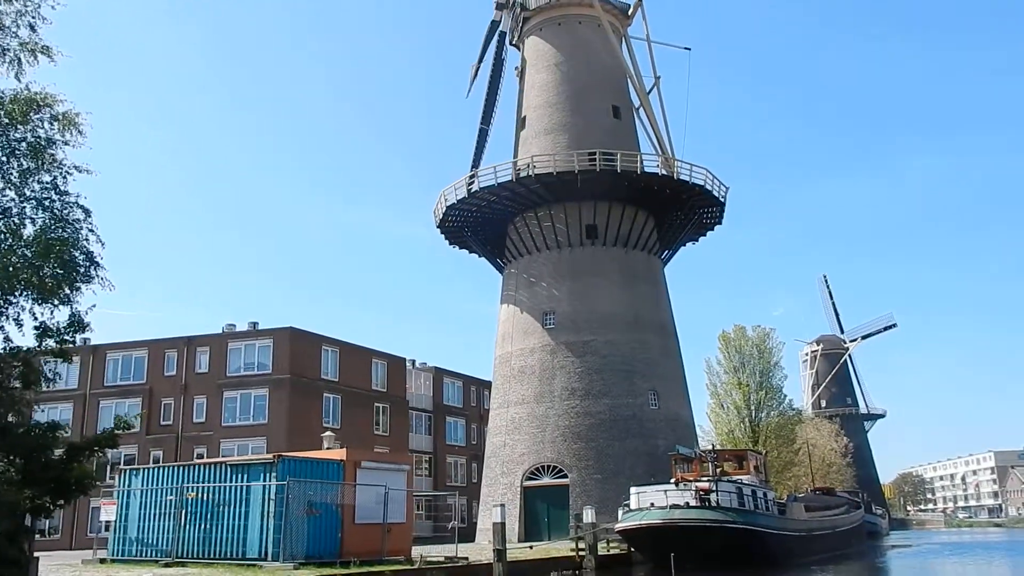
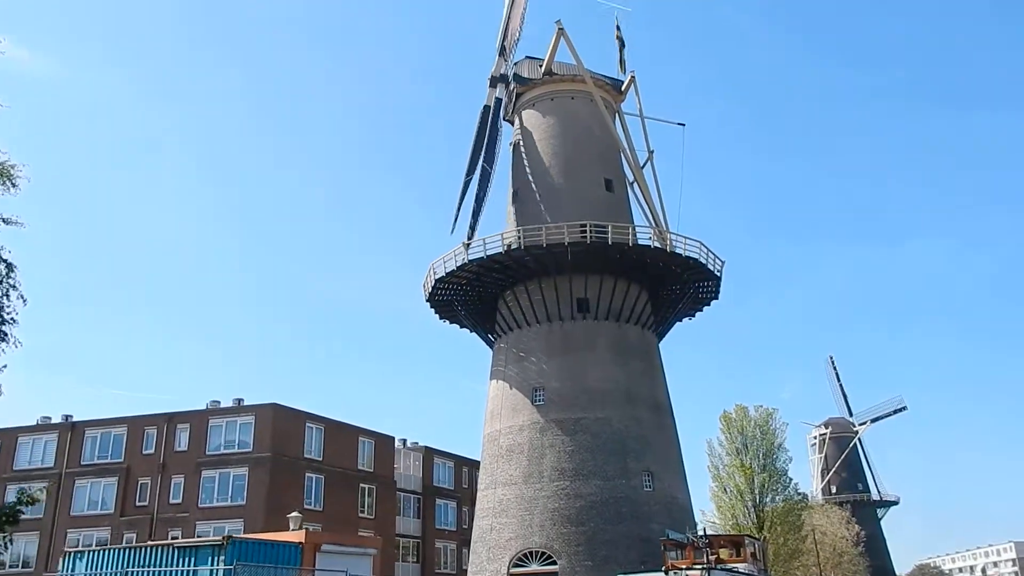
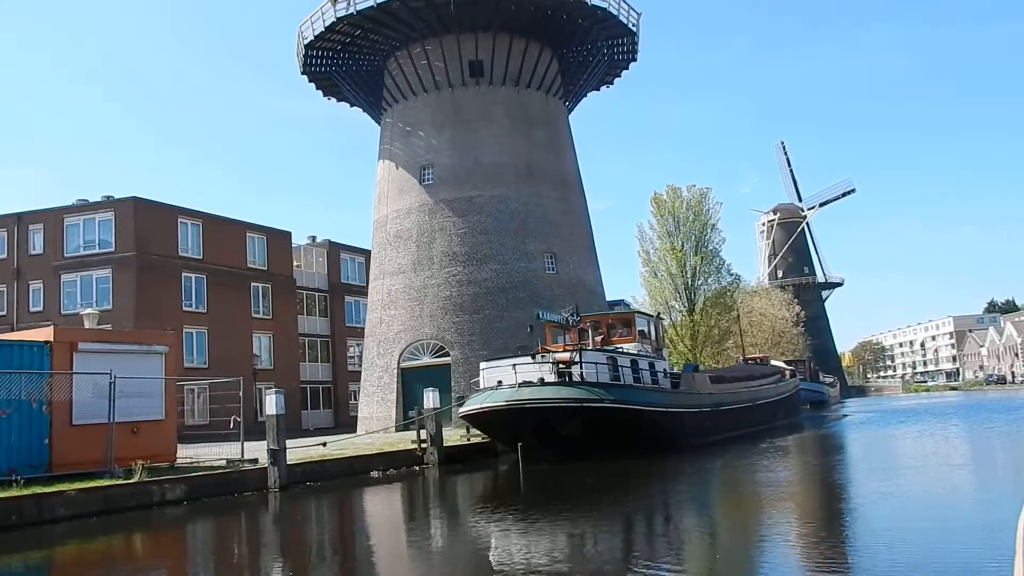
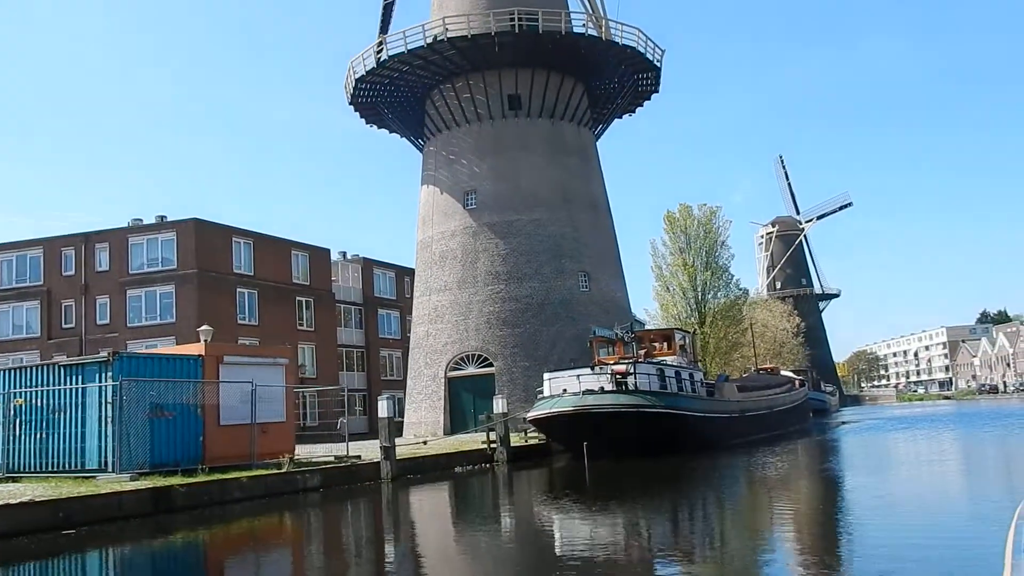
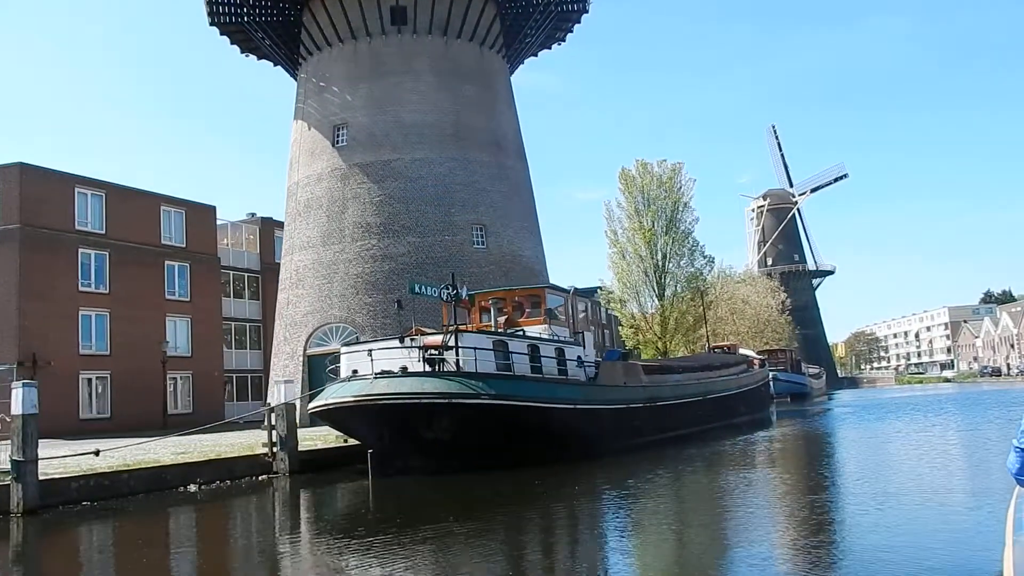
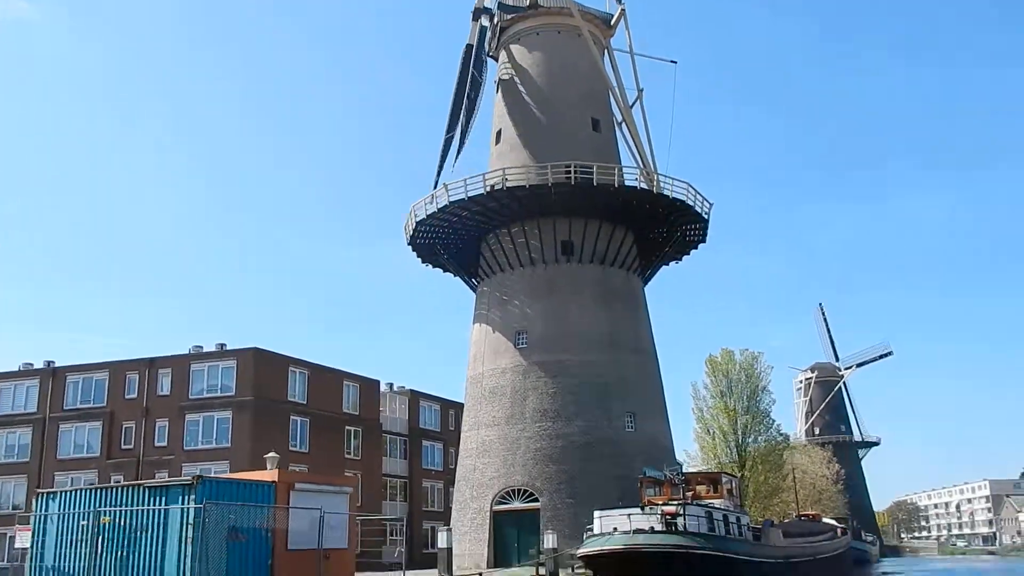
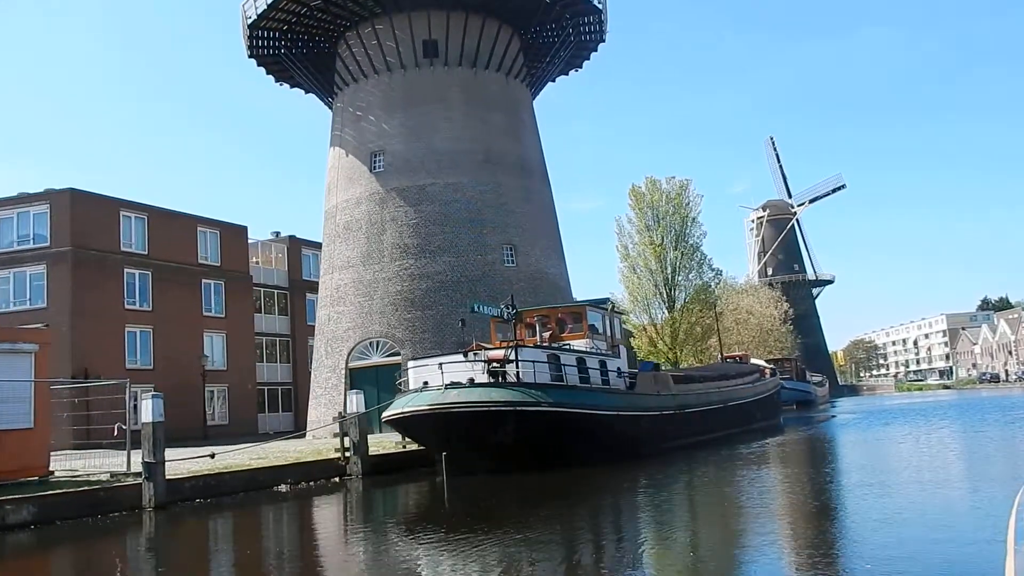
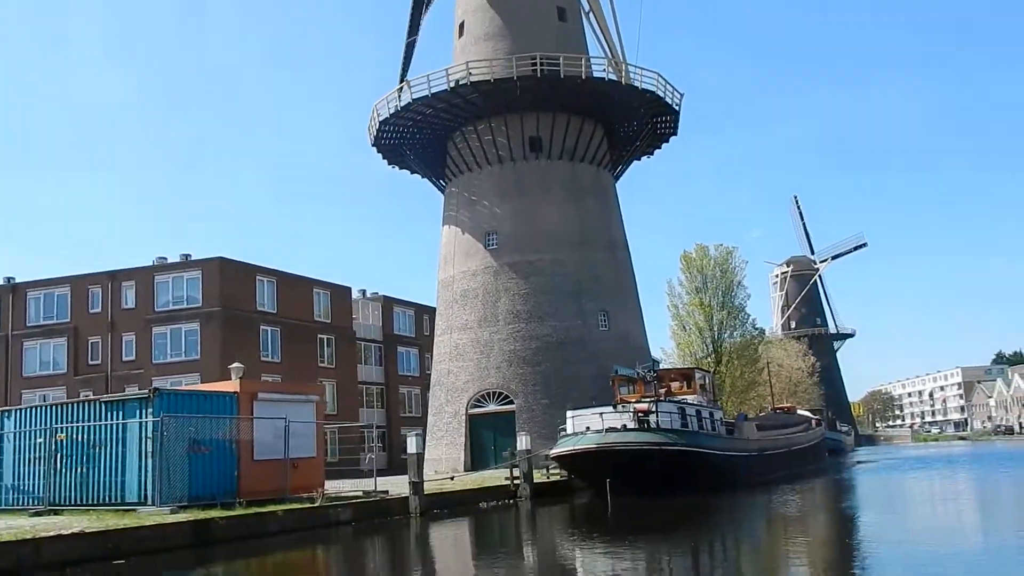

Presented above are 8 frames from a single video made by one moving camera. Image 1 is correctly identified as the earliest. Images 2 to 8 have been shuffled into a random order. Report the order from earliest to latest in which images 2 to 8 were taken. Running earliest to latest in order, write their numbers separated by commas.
2, 6, 8, 4, 3, 7, 5
